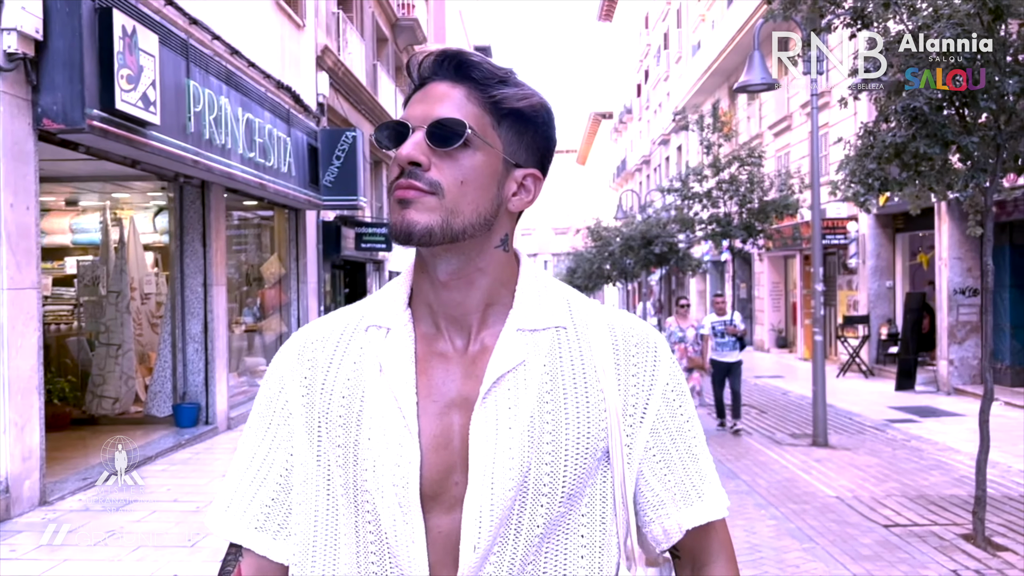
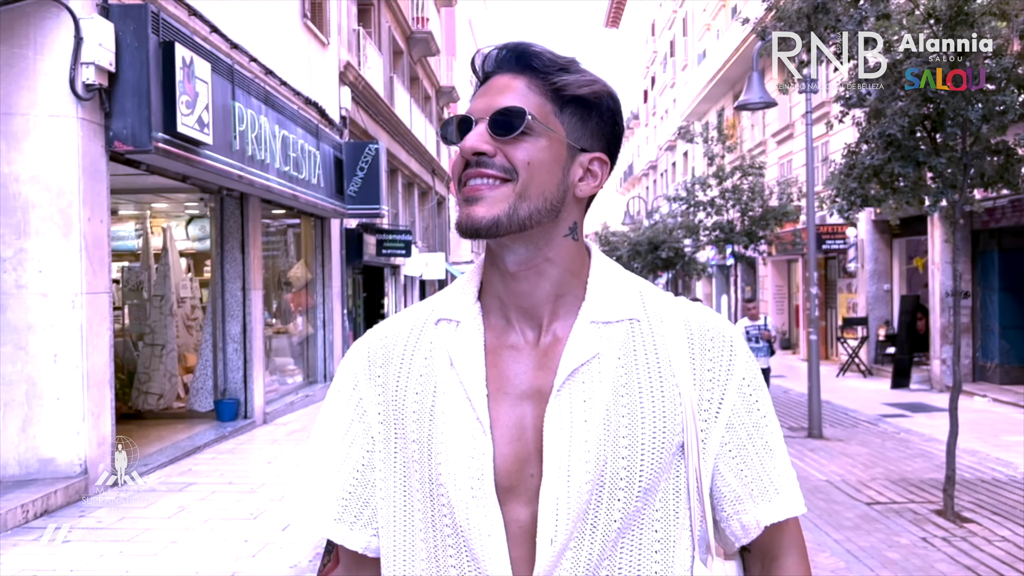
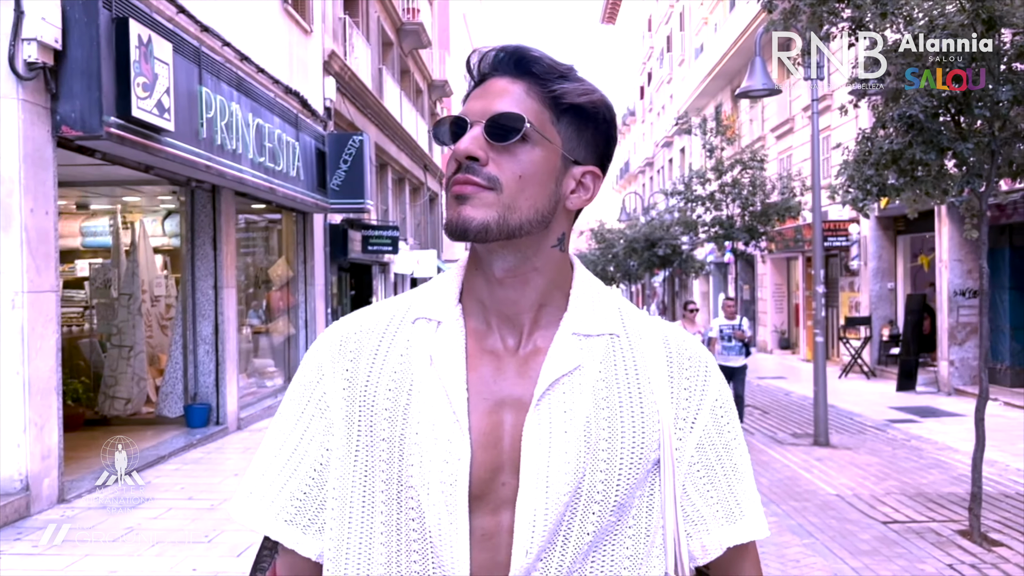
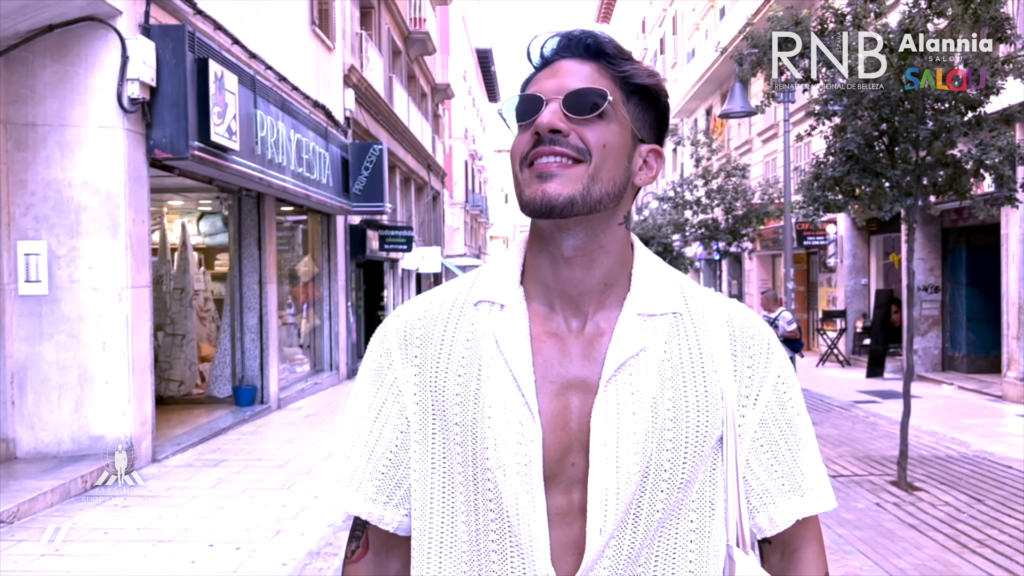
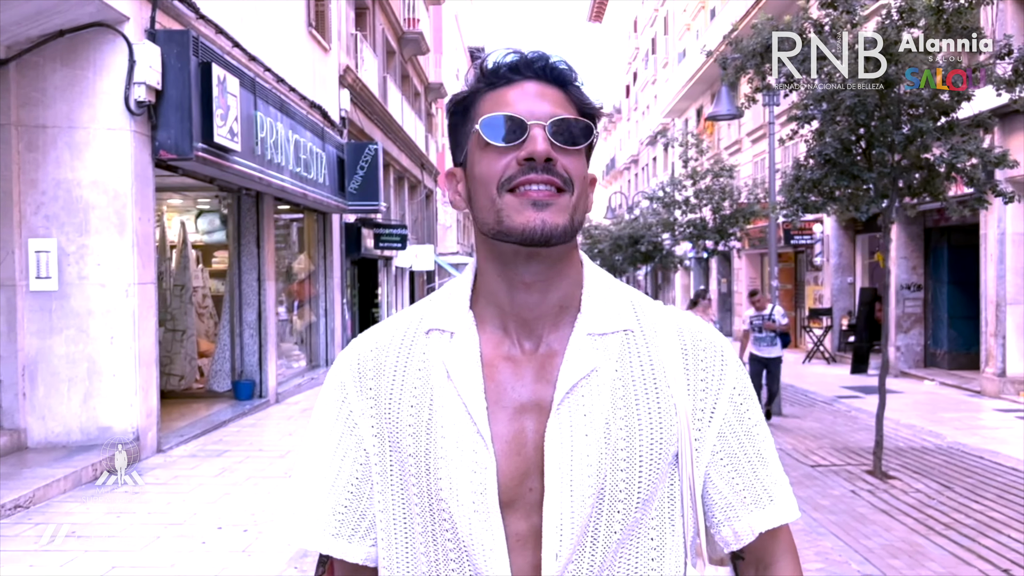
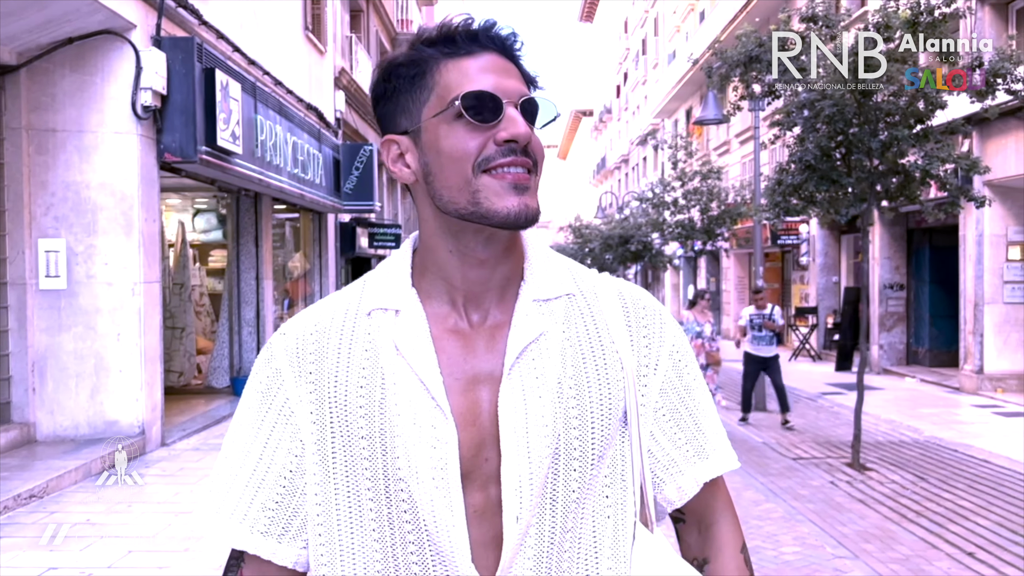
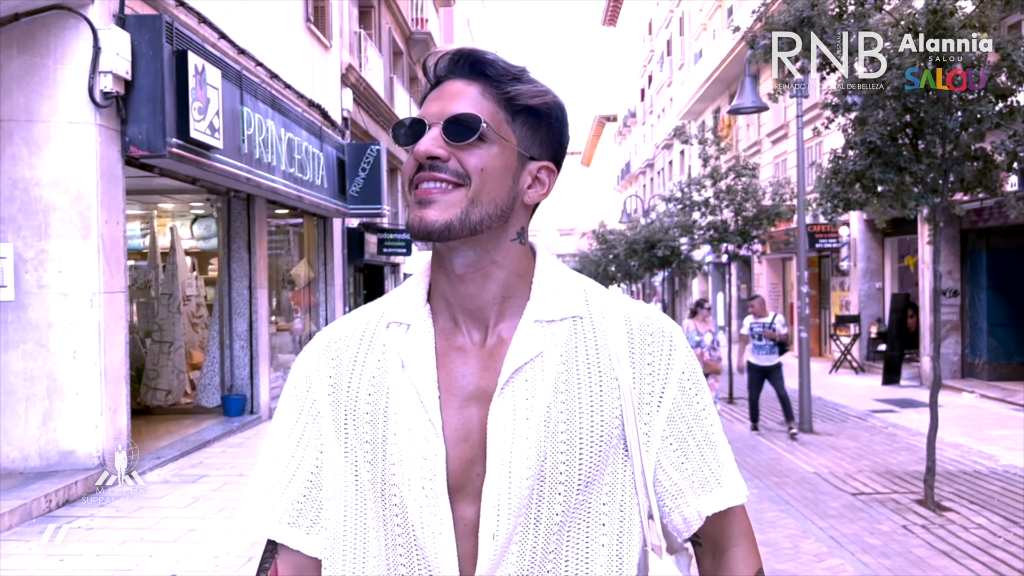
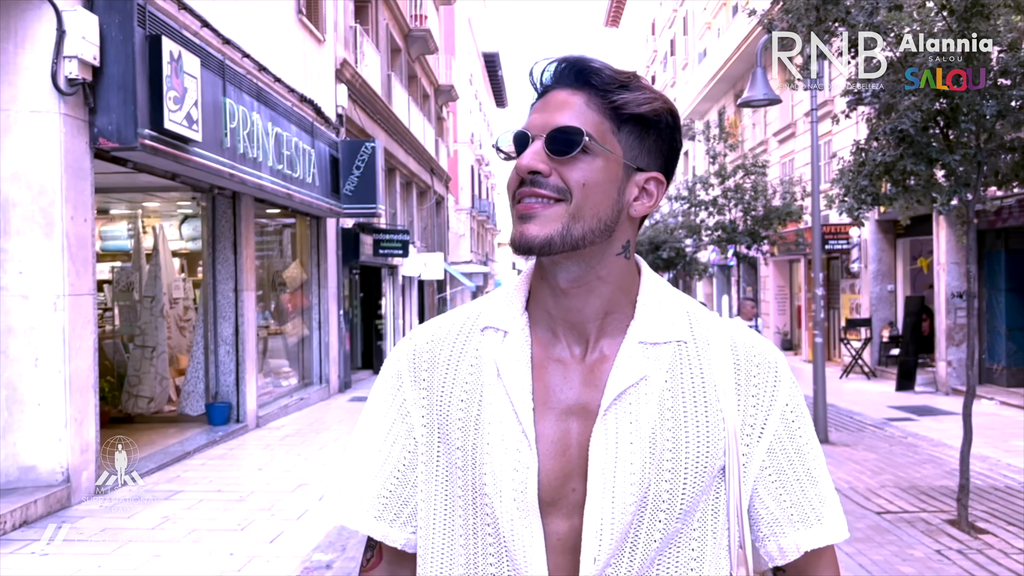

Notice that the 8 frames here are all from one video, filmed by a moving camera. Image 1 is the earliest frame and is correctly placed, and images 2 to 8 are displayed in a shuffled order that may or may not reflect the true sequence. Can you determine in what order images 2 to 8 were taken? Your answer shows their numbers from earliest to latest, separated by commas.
3, 8, 2, 7, 4, 5, 6
